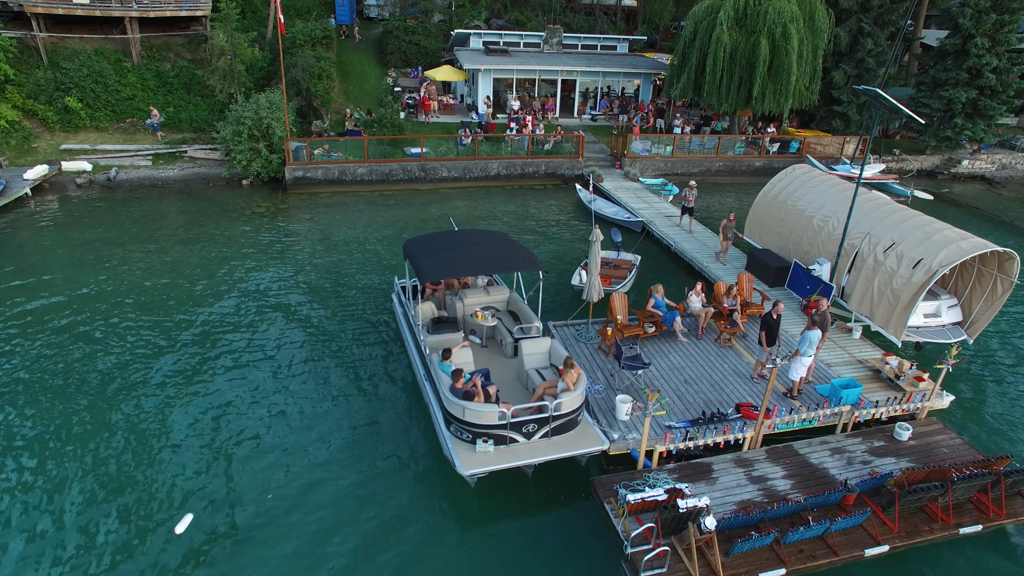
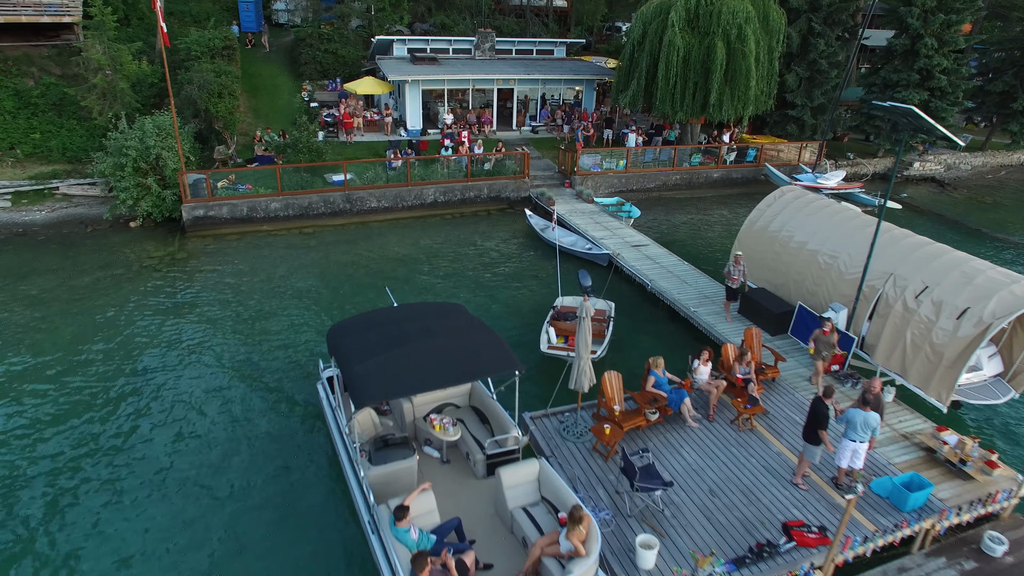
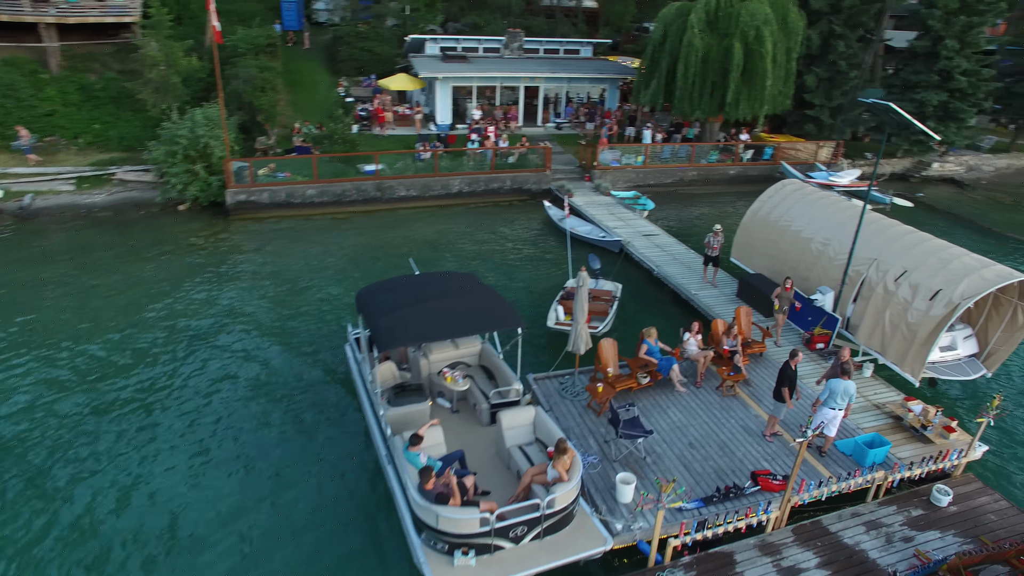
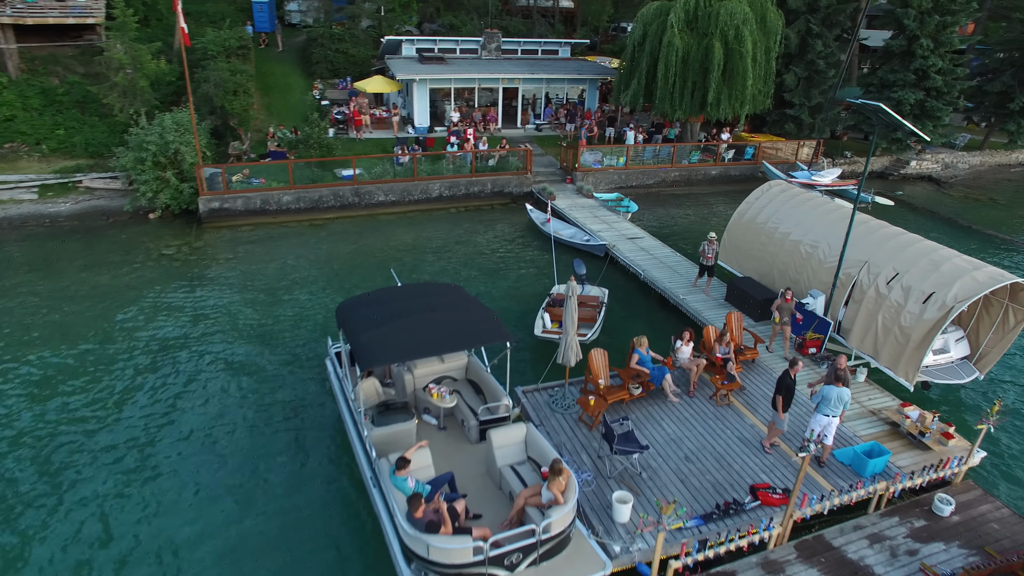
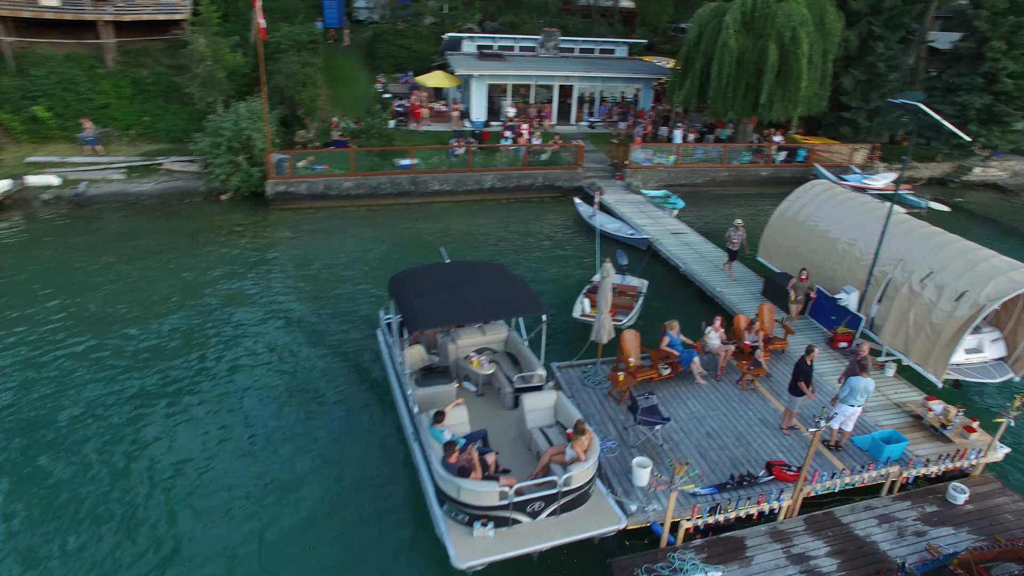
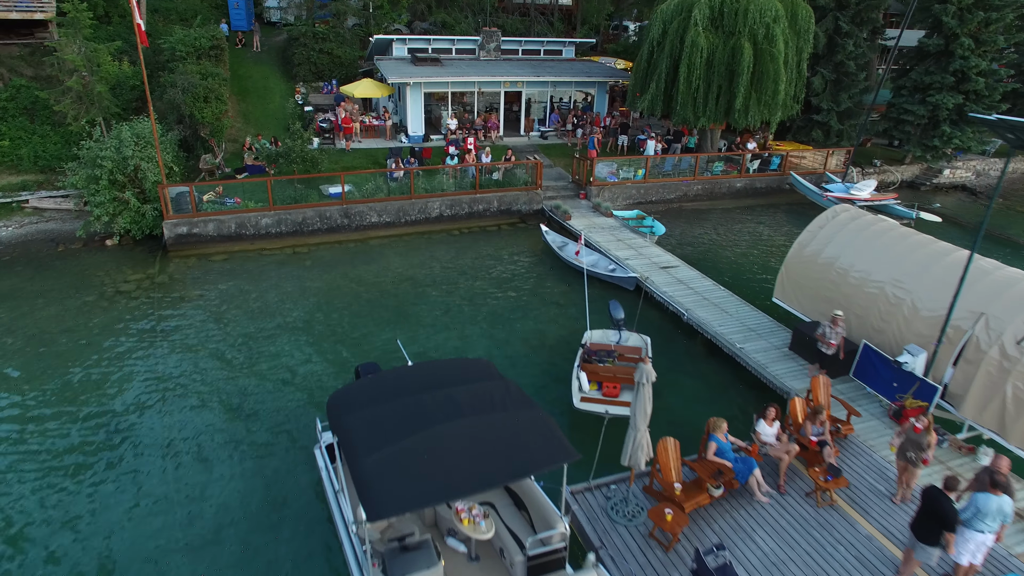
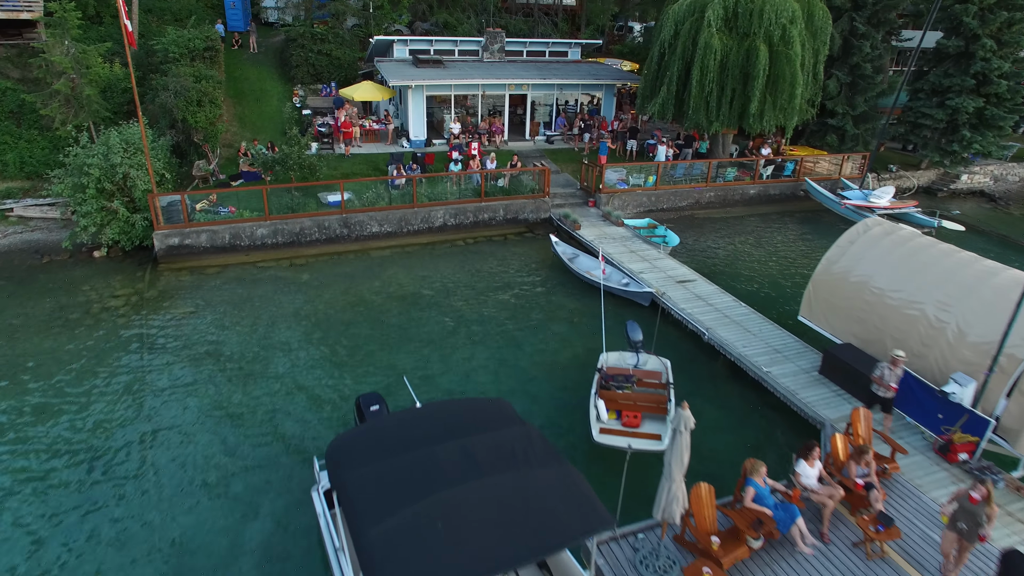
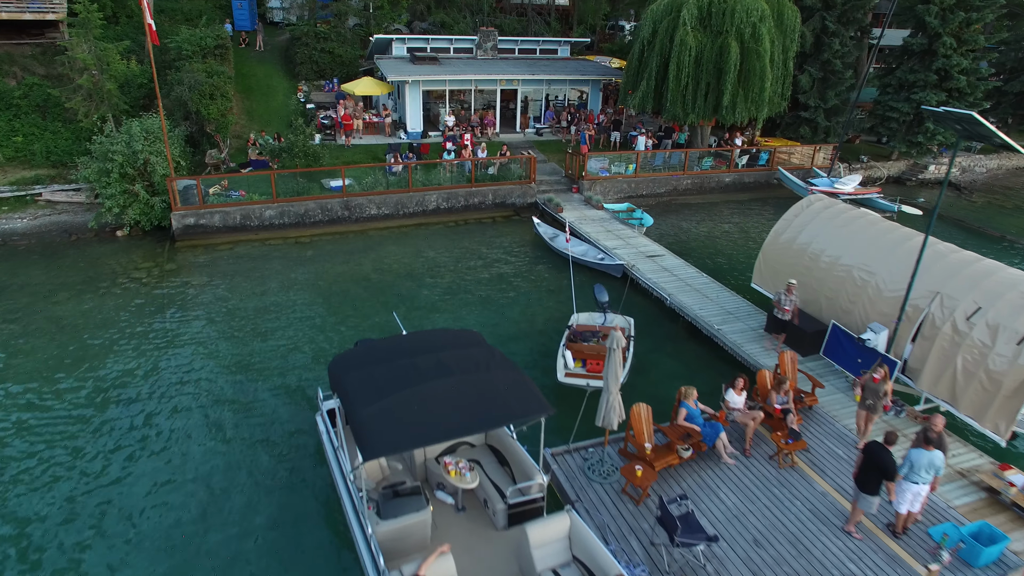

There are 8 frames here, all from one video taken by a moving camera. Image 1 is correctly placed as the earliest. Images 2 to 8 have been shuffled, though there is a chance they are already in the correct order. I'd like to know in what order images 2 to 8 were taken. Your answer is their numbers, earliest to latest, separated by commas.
5, 3, 4, 2, 8, 6, 7
